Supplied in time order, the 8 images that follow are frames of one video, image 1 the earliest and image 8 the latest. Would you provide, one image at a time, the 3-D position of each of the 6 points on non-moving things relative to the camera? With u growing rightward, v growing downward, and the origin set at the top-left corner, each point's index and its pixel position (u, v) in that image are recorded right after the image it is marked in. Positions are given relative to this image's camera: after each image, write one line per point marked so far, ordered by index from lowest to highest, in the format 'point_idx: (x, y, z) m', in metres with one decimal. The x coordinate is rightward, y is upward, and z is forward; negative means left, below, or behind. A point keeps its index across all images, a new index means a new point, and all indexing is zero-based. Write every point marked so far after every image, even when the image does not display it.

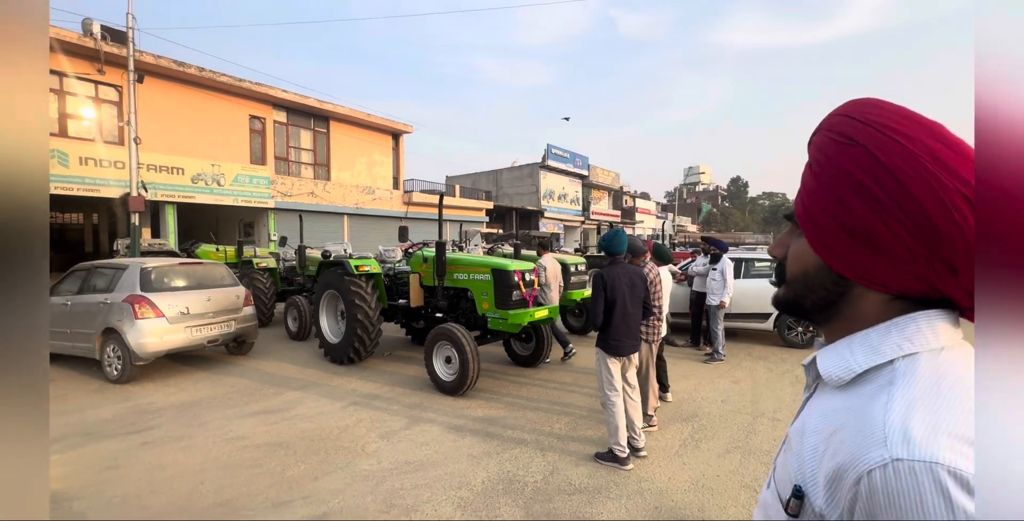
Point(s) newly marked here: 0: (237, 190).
0: (-10.0, +2.5, +15.3) m
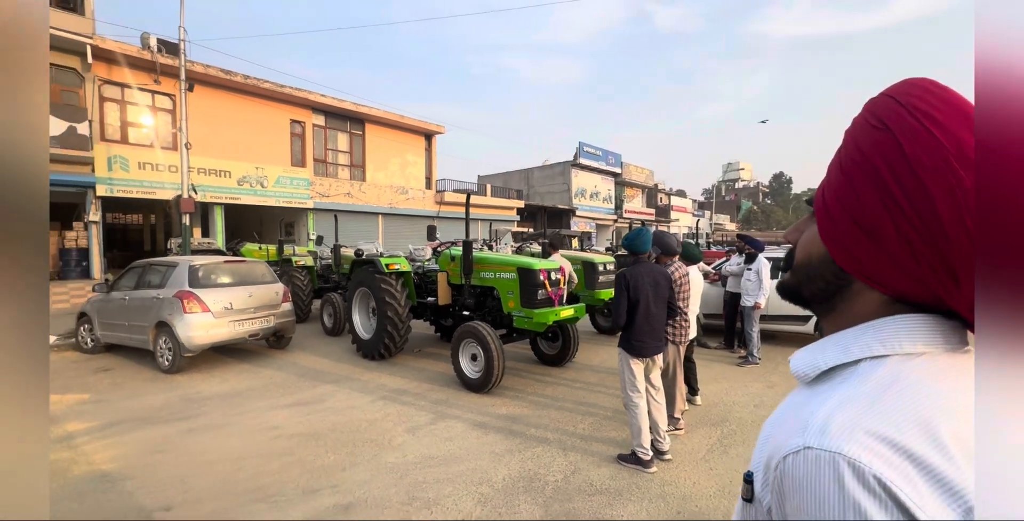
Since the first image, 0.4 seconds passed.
0: (-8.8, +2.6, +16.0) m
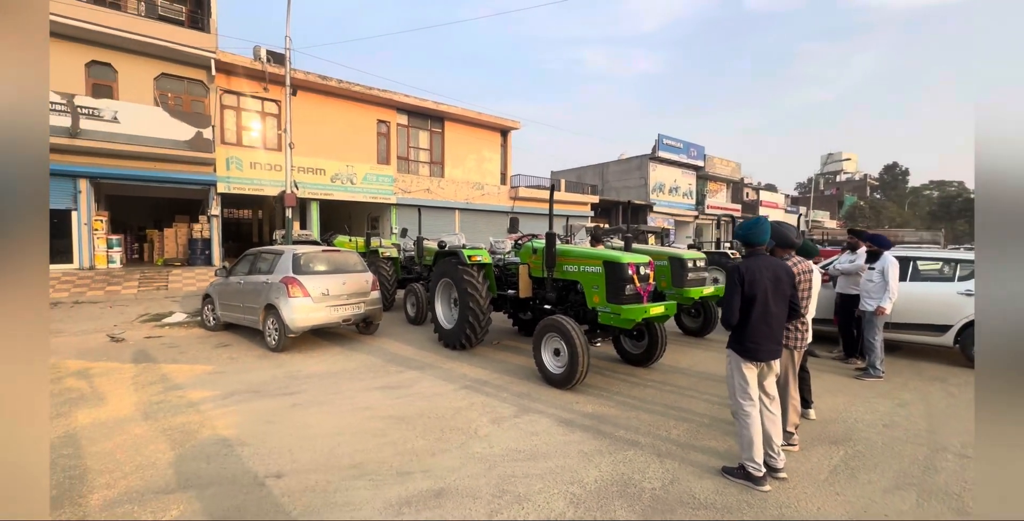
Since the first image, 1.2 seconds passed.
0: (-5.9, +2.9, +17.1) m
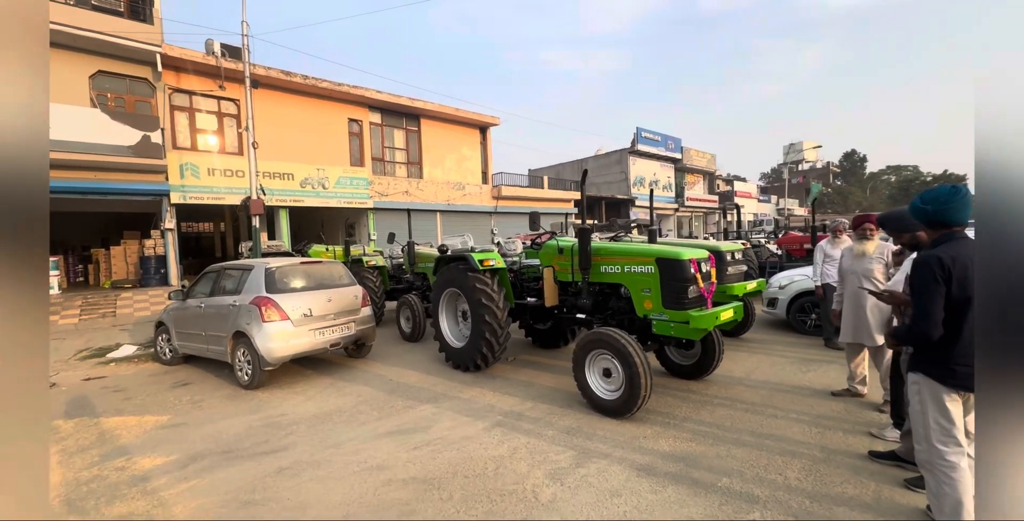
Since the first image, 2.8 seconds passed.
0: (-6.4, +2.5, +15.7) m
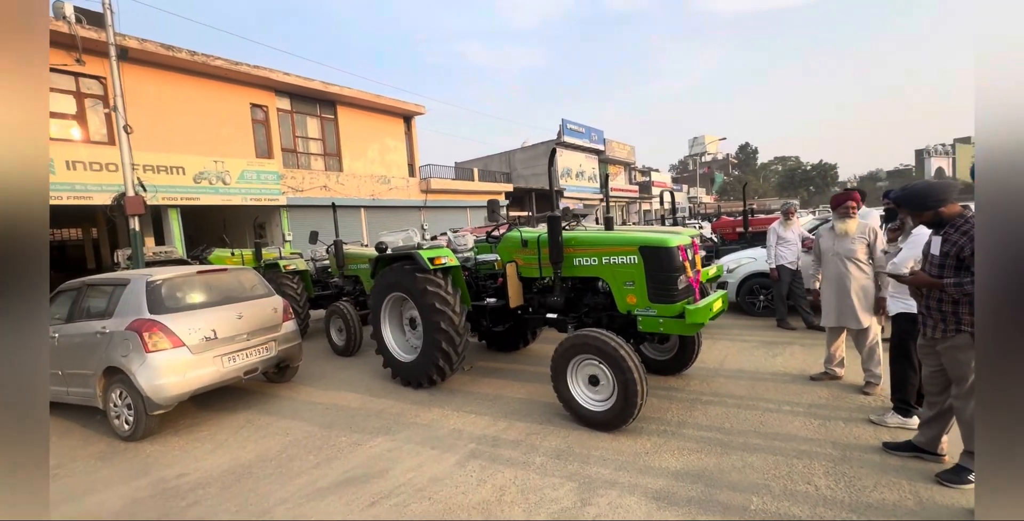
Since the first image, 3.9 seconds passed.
0: (-8.7, +2.4, +13.7) m
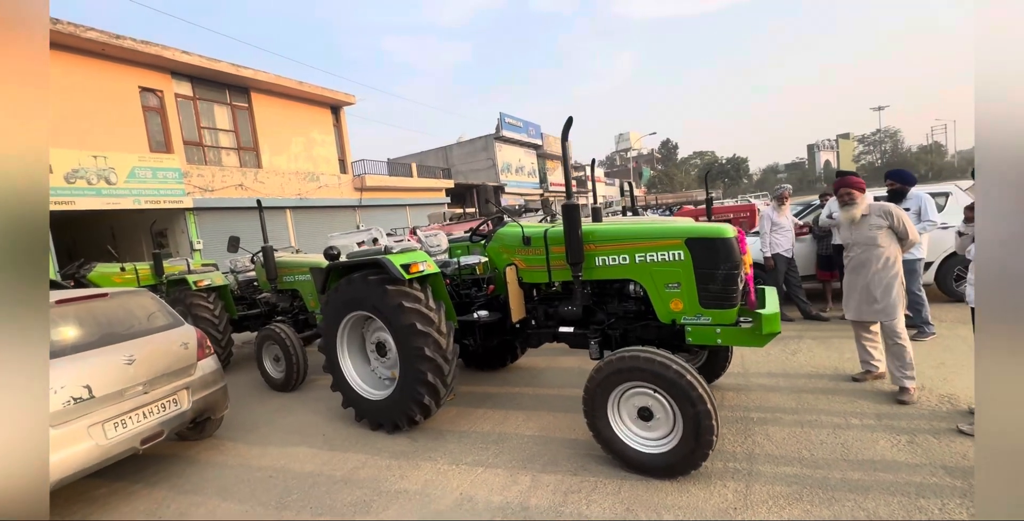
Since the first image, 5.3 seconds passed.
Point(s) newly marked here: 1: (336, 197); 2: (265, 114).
0: (-10.1, +1.9, +11.4) m
1: (-7.1, +2.5, +17.1) m
2: (-8.8, +5.2, +15.2) m
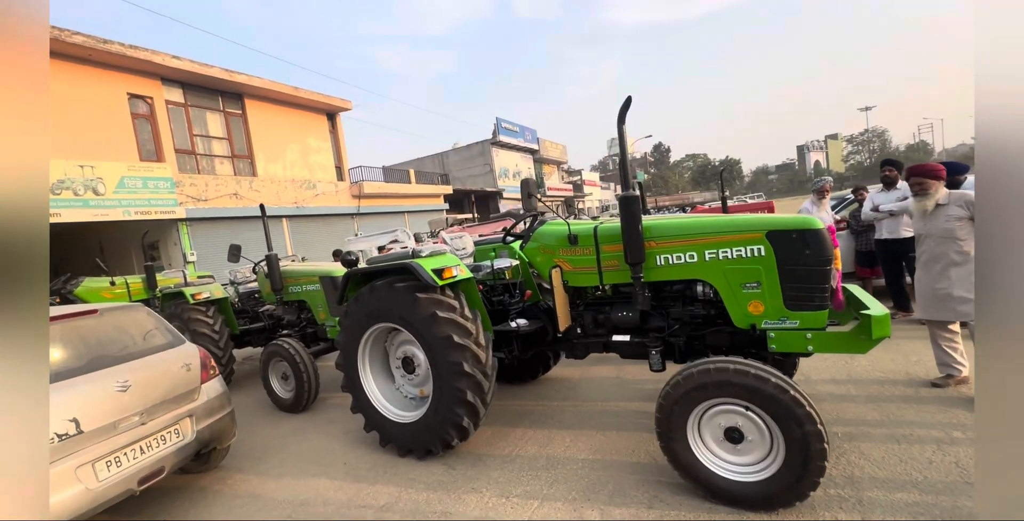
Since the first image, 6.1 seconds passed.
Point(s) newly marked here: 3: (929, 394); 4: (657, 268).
0: (-9.9, +1.6, +10.8) m
1: (-7.0, +2.2, +16.7) m
2: (-8.7, +4.9, +14.7) m
3: (+3.3, -1.1, +3.4) m
4: (+1.0, -0.1, +2.9) m
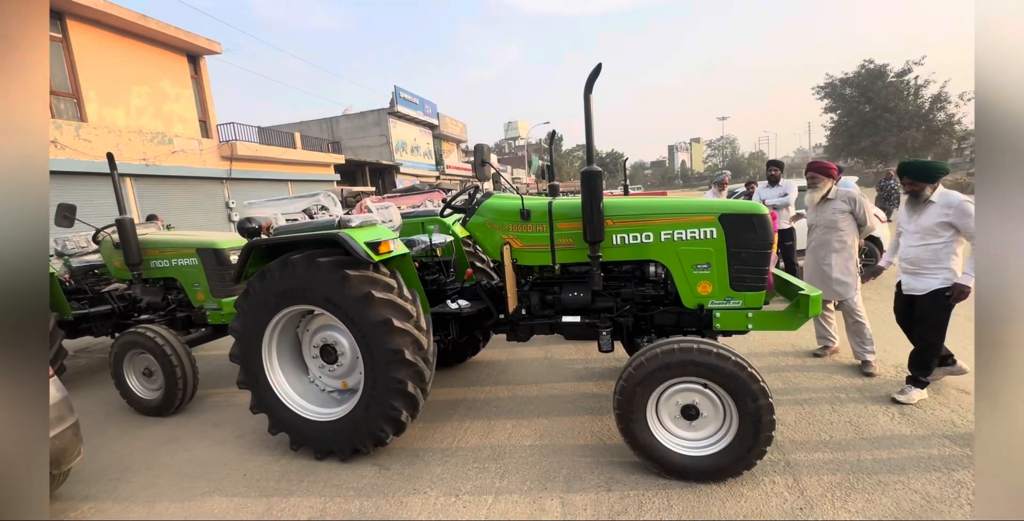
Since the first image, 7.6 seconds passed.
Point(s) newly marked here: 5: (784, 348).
0: (-11.8, +2.3, +7.7) m
1: (-10.4, +3.1, +14.1) m
2: (-11.5, +5.7, +11.6) m
3: (+2.8, -0.9, +3.9) m
4: (+0.7, +0.1, +2.8) m
5: (+2.8, -0.9, +4.4) m
